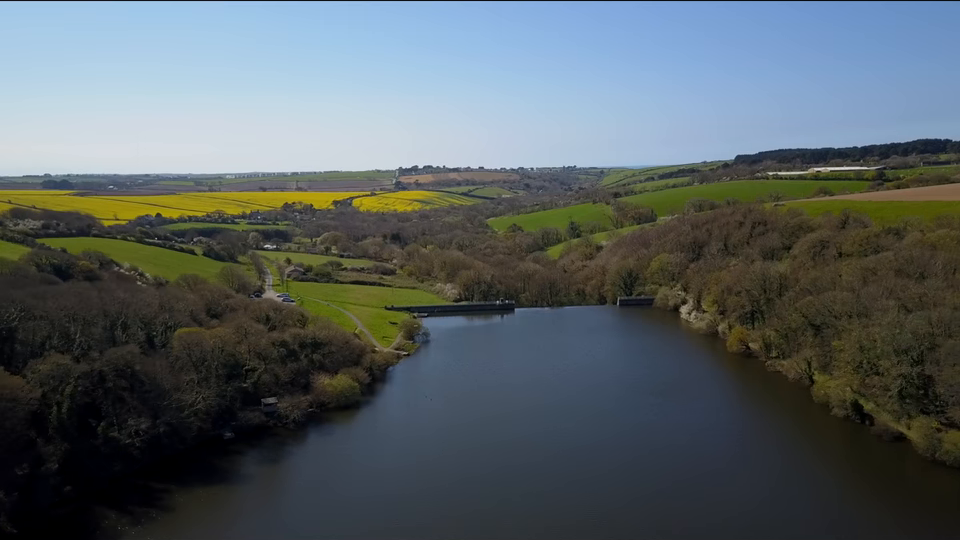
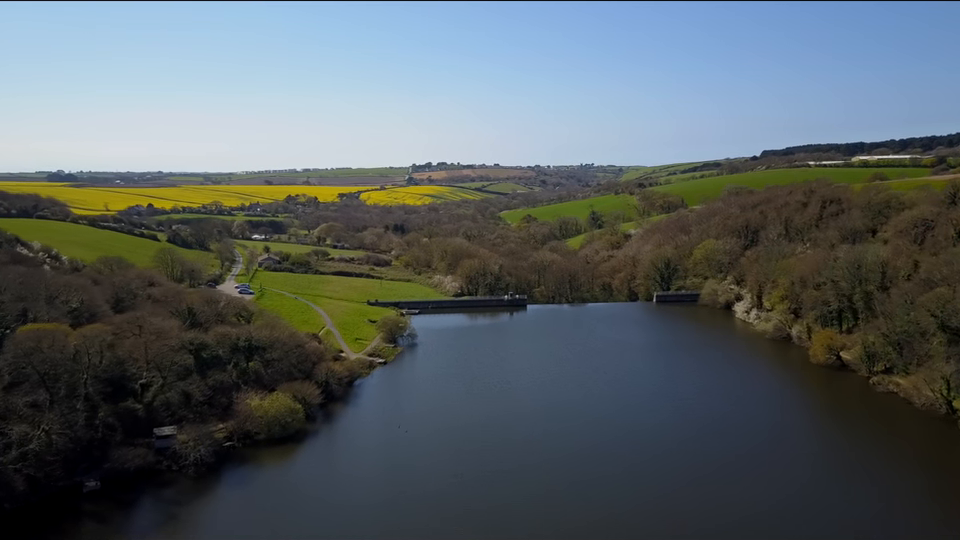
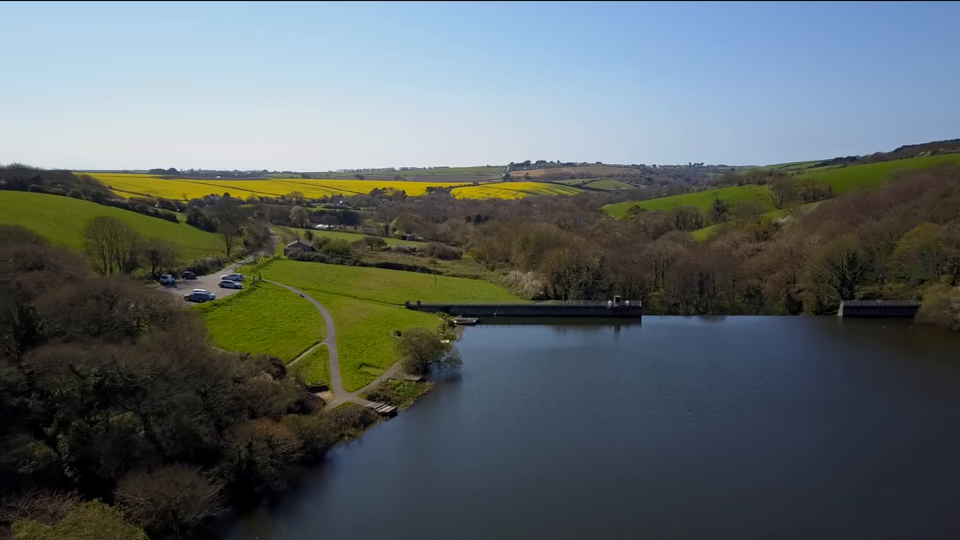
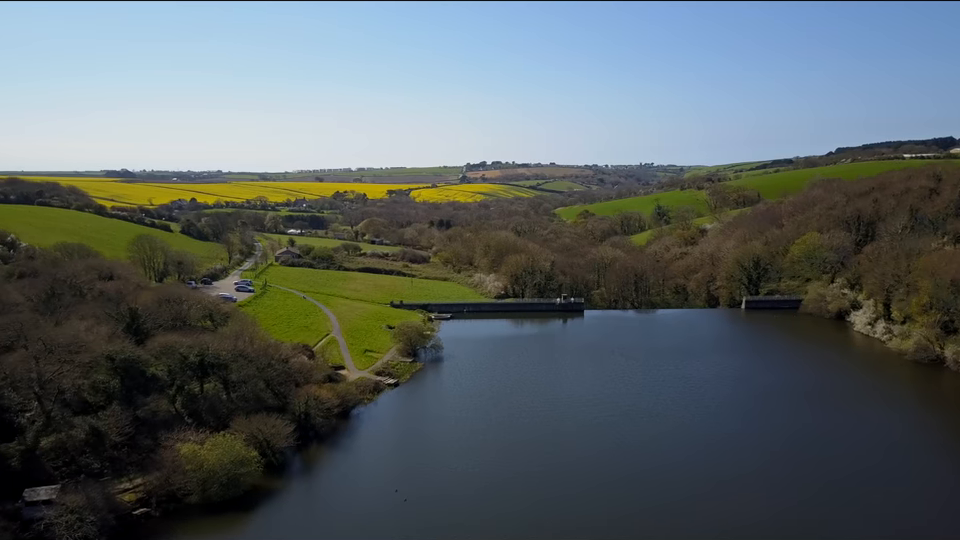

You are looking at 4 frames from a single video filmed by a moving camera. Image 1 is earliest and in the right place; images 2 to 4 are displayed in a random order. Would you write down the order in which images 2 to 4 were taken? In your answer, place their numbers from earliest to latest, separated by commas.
2, 4, 3
